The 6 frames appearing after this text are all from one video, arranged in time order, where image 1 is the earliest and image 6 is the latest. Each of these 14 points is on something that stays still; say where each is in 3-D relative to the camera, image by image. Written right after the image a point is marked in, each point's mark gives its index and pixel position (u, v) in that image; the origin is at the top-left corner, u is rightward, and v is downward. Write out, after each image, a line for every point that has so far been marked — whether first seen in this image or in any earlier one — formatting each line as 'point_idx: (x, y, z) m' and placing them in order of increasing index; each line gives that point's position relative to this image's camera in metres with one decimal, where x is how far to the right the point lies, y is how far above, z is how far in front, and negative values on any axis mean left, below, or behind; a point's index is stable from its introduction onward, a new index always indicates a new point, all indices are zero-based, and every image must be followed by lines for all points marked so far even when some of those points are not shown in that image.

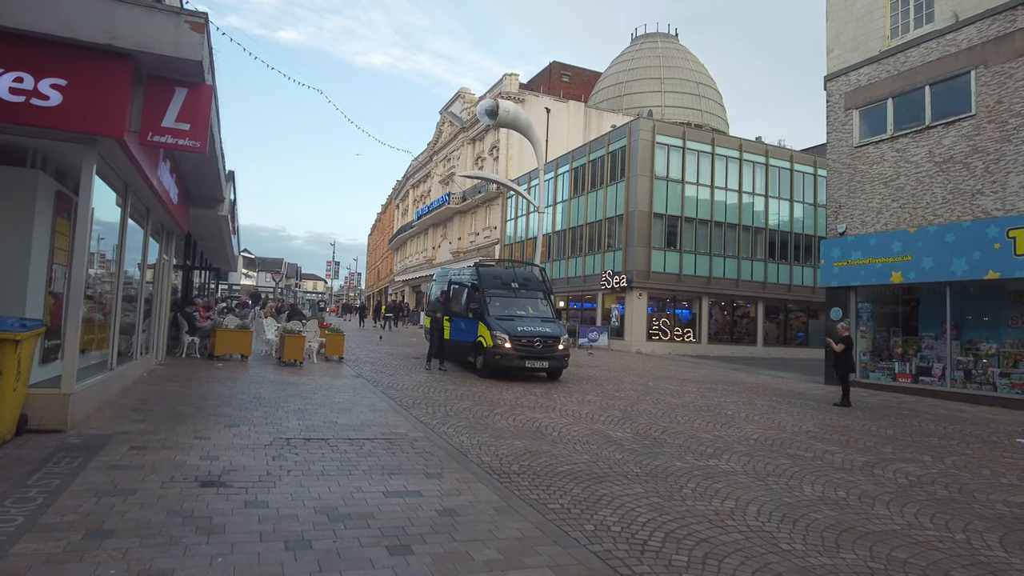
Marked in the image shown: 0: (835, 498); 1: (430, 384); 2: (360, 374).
0: (+3.0, -1.9, +6.0) m
1: (-1.6, -1.9, +12.7) m
2: (-3.2, -1.8, +13.7) m
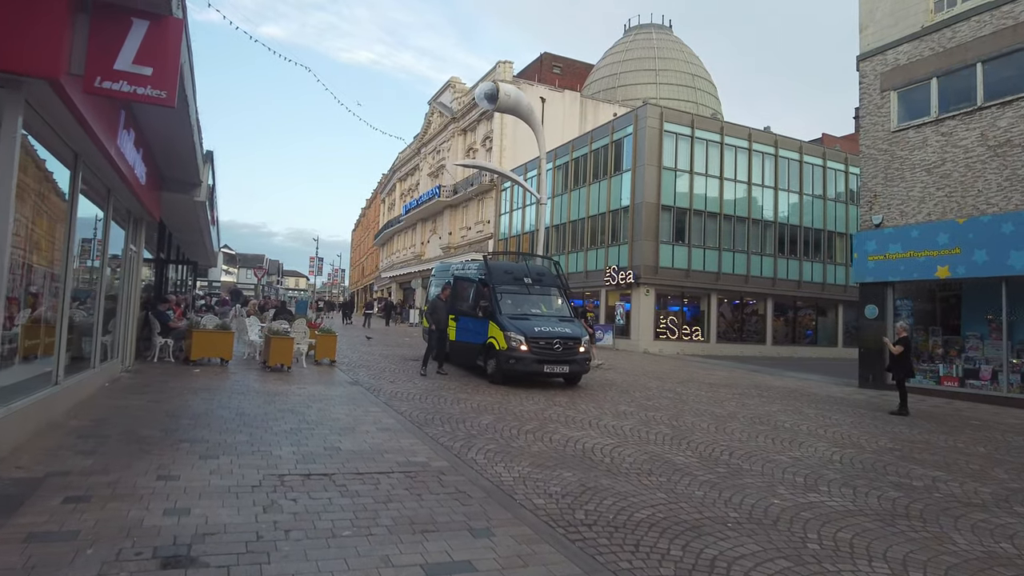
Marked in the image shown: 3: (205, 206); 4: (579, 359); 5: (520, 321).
0: (+3.5, -1.9, +4.6) m
1: (-1.2, -1.8, +11.2) m
2: (-2.9, -1.7, +12.1) m
3: (-6.6, +1.8, +14.0) m
4: (+1.3, -1.3, +12.5) m
5: (+0.2, -0.7, +12.6) m
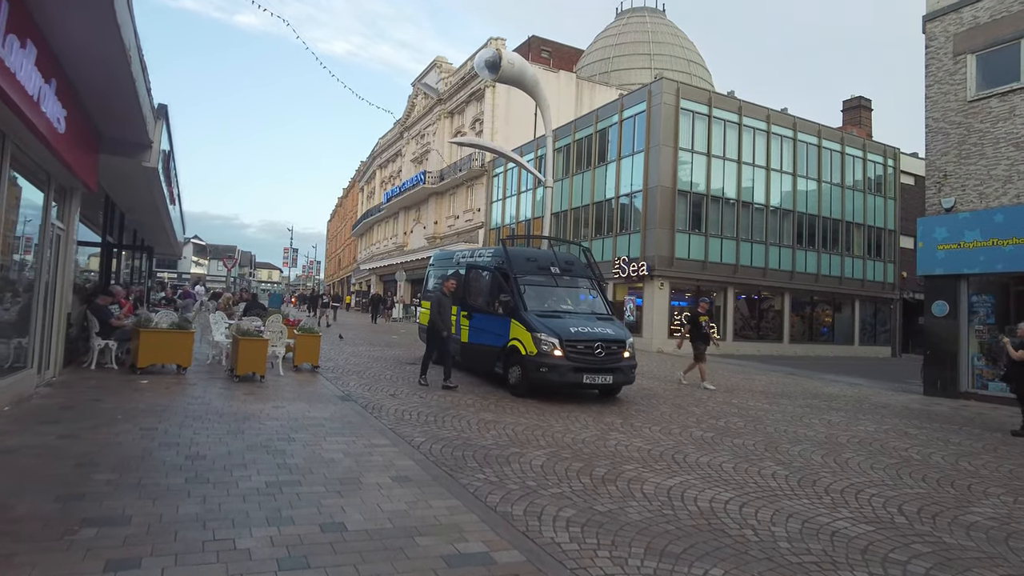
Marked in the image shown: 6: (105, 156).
0: (+4.2, -1.8, +2.4) m
1: (-0.7, -1.6, +8.8) m
2: (-2.4, -1.6, +9.7) m
3: (-6.1, +1.9, +11.4) m
4: (+1.7, -1.2, +10.1) m
5: (+0.6, -0.5, +10.3) m
6: (-6.2, +2.0, +9.9) m
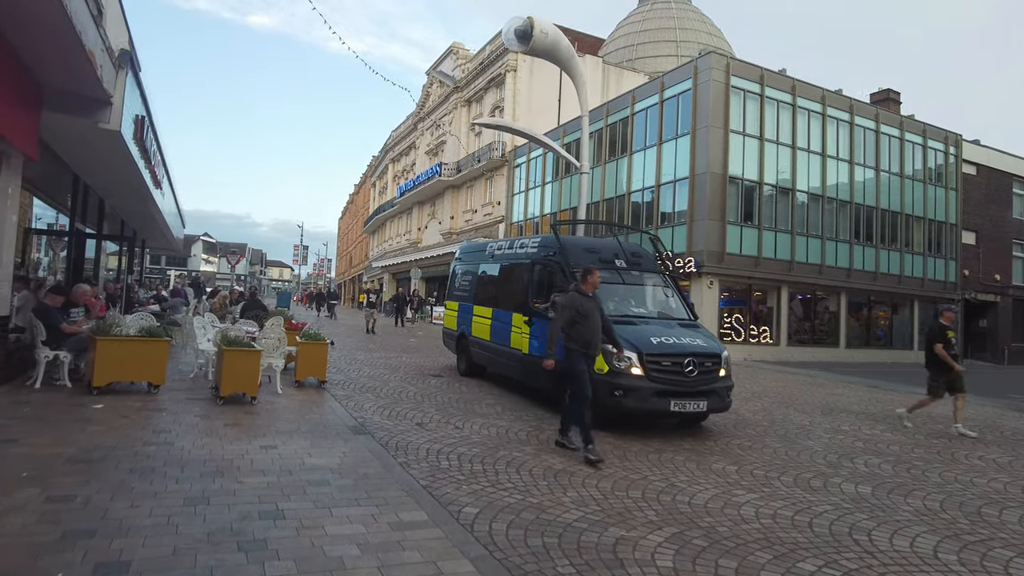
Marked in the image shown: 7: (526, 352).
0: (+4.8, -1.8, 0.0) m
1: (0.0, -1.6, +6.5) m
2: (-1.7, -1.5, +7.4) m
3: (-5.4, +2.0, +9.2) m
4: (+2.5, -1.2, +7.8) m
5: (+1.4, -0.5, +8.0) m
6: (-5.4, +2.1, +7.7) m
7: (+0.3, -0.9, +9.2) m
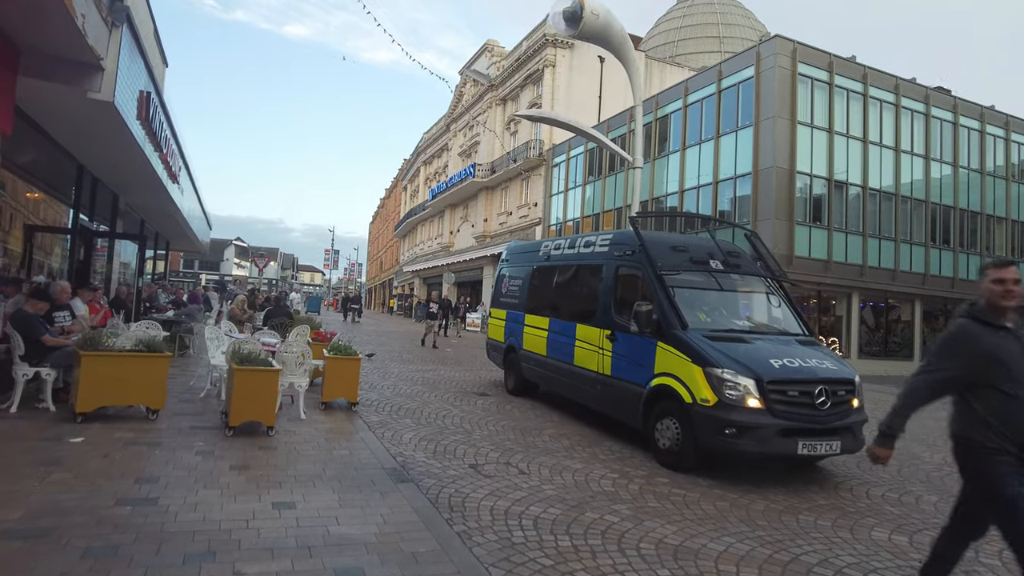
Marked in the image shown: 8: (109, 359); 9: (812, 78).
0: (+5.2, -1.8, -1.8) m
1: (+0.6, -1.7, +4.9) m
2: (-0.9, -1.6, +5.9) m
3: (-4.6, +1.9, +7.8) m
4: (+3.2, -1.3, +6.1) m
5: (+2.1, -0.6, +6.3) m
6: (-4.7, +2.0, +6.4) m
7: (+1.1, -1.0, +7.6) m
8: (-4.0, -0.7, +6.6) m
9: (+8.7, +6.1, +19.2) m
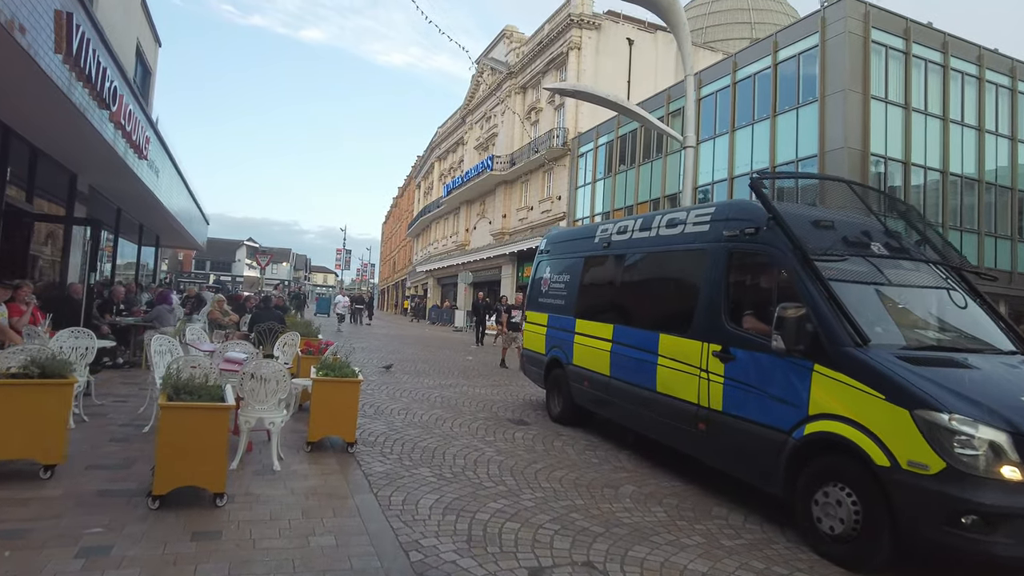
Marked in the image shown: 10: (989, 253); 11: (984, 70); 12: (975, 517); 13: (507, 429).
0: (+5.5, -1.8, -4.3) m
1: (+1.1, -1.6, +2.5) m
2: (-0.5, -1.5, +3.5) m
3: (-4.0, +2.0, +5.6) m
4: (+3.7, -1.2, +3.7) m
5: (+2.6, -0.5, +3.9) m
6: (-4.2, +2.1, +4.1) m
7: (+1.6, -0.9, +5.2) m
8: (-3.5, -0.7, +4.3) m
9: (+9.5, +6.1, +16.6) m
10: (+13.3, +1.0, +18.3) m
11: (+13.2, +6.1, +18.3) m
12: (+2.4, -1.2, +3.4) m
13: (-0.1, -1.6, +7.6) m
